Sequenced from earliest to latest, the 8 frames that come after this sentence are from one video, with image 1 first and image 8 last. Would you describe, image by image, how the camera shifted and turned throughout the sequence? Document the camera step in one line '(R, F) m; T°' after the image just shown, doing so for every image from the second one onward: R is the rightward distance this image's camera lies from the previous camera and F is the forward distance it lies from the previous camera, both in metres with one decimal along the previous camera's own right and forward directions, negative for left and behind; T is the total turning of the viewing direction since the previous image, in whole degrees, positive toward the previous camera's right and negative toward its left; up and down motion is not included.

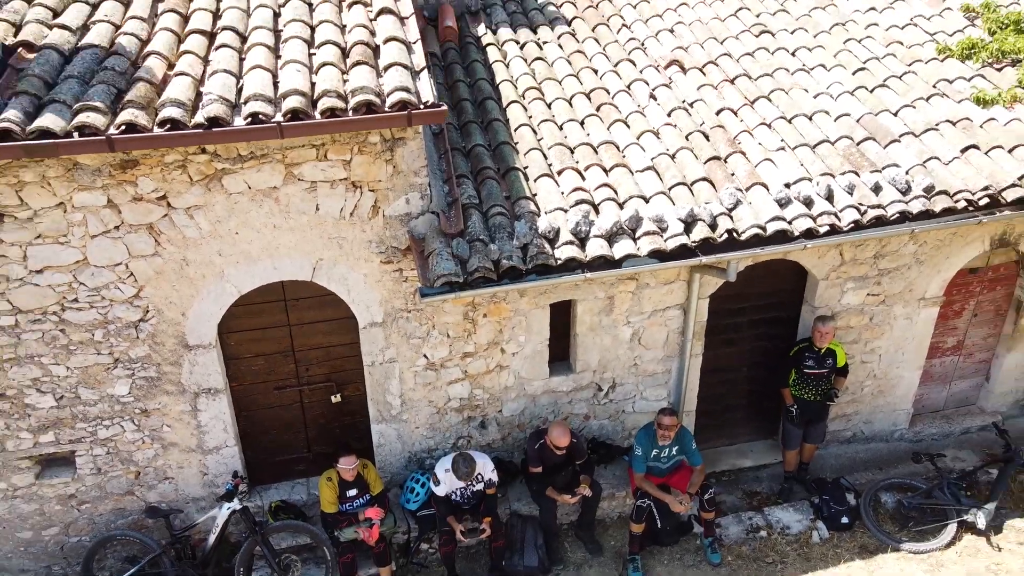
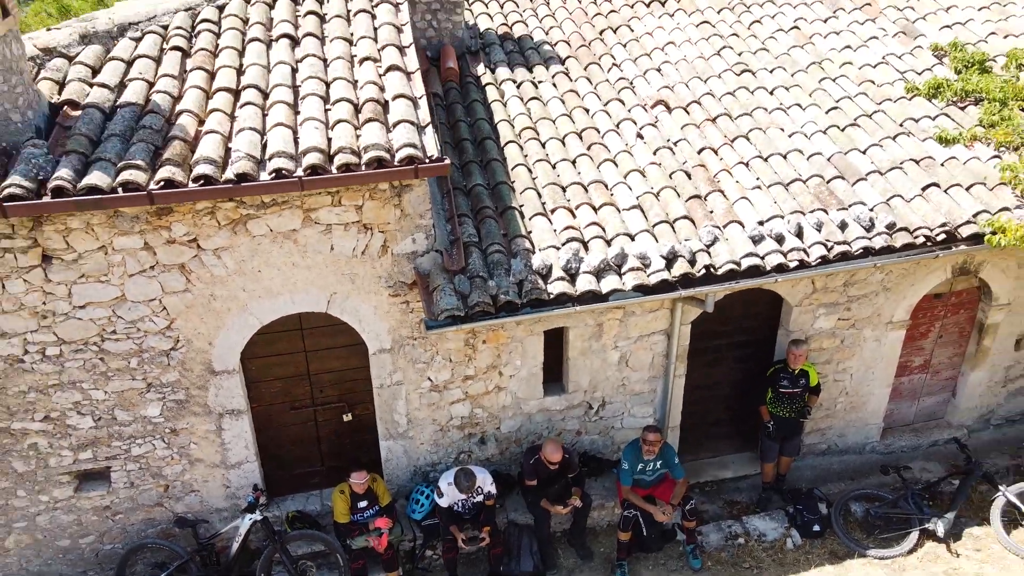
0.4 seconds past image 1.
(0.0, -0.4) m; 0°
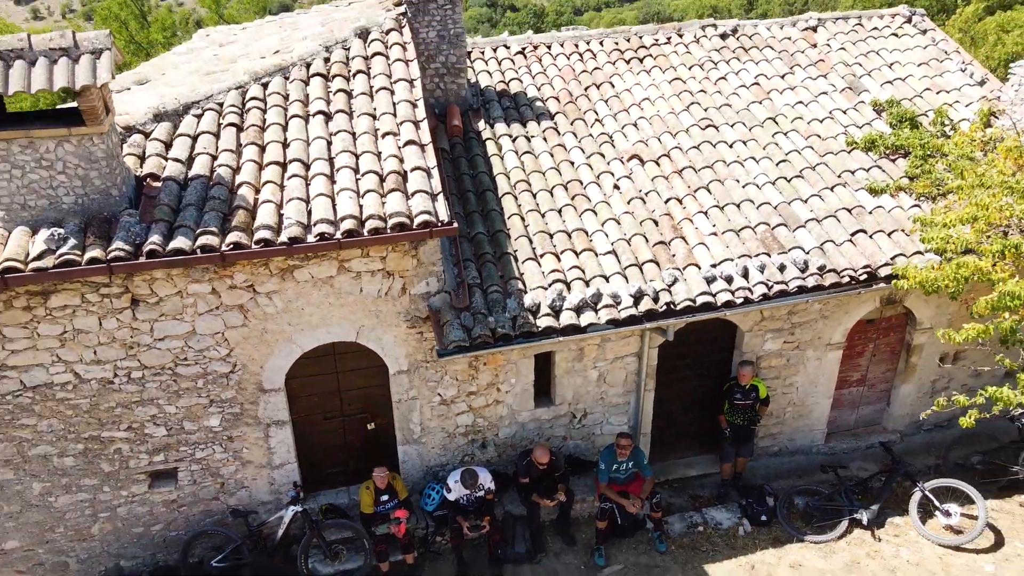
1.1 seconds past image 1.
(0.0, -1.0) m; 0°
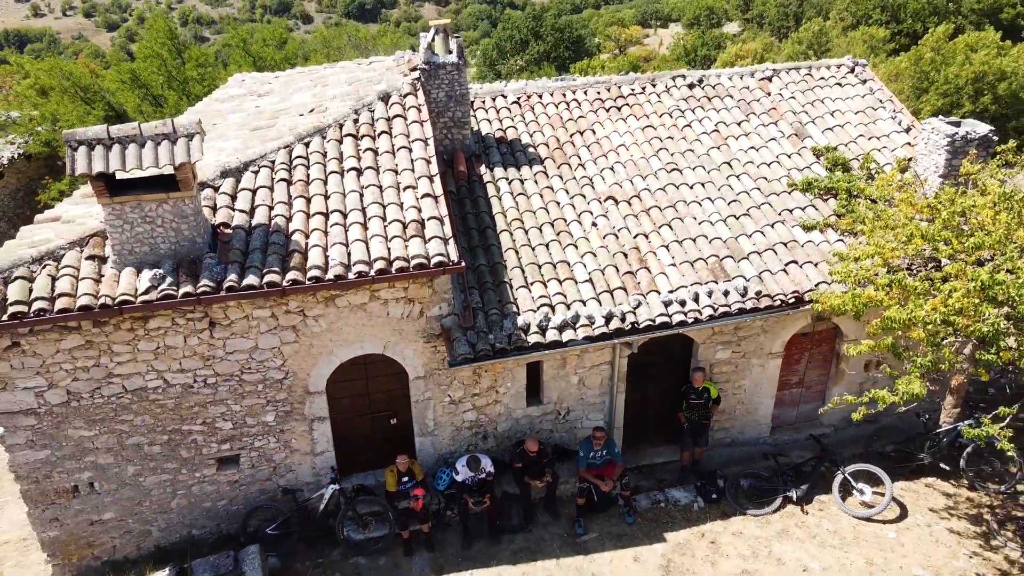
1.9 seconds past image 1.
(0.0, -1.3) m; 0°
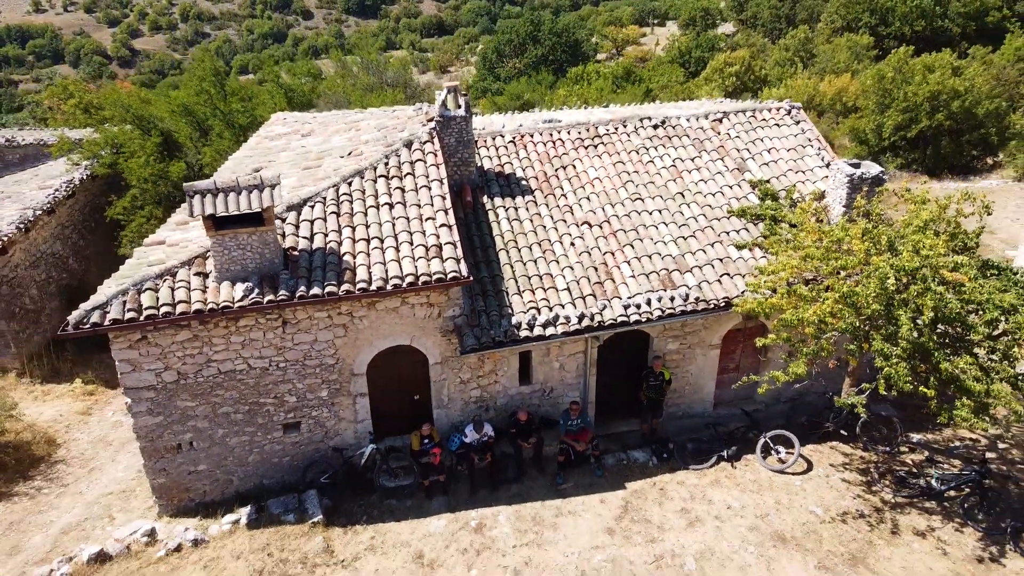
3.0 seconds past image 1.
(0.0, -2.1) m; 0°
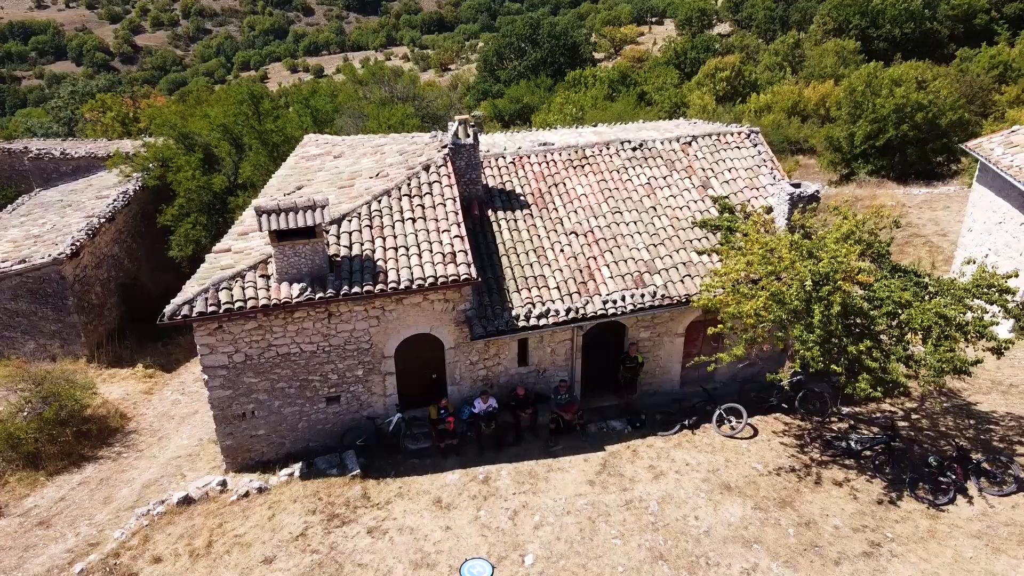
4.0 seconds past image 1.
(0.0, -2.1) m; 0°
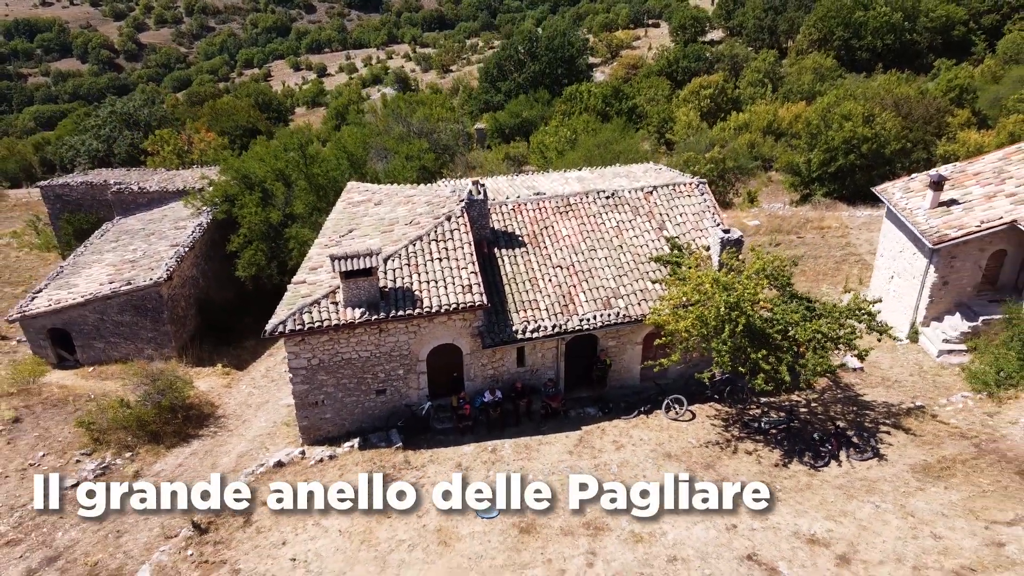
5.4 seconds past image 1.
(0.0, -3.9) m; 0°
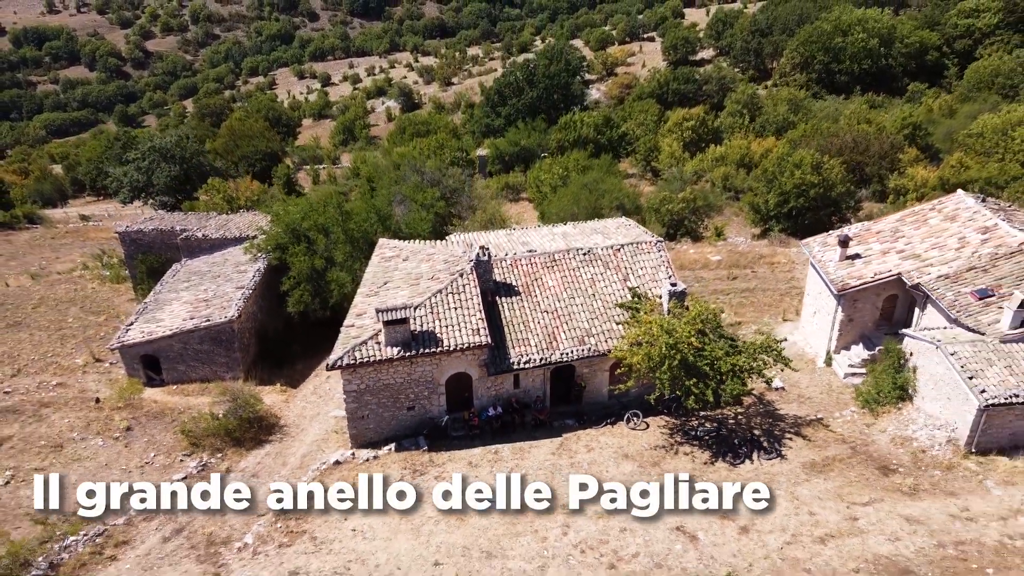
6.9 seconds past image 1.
(+0.1, -4.9) m; 0°
